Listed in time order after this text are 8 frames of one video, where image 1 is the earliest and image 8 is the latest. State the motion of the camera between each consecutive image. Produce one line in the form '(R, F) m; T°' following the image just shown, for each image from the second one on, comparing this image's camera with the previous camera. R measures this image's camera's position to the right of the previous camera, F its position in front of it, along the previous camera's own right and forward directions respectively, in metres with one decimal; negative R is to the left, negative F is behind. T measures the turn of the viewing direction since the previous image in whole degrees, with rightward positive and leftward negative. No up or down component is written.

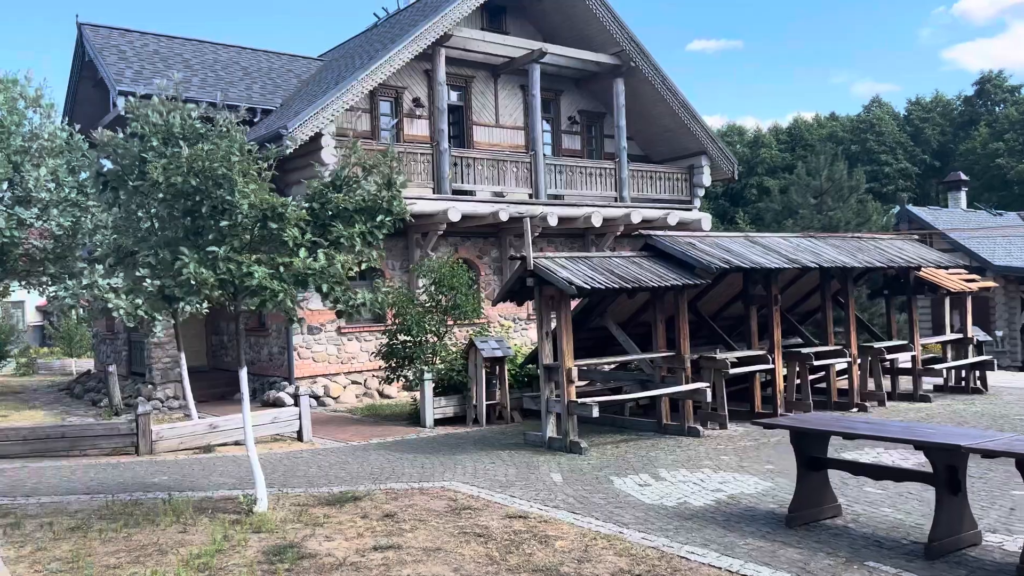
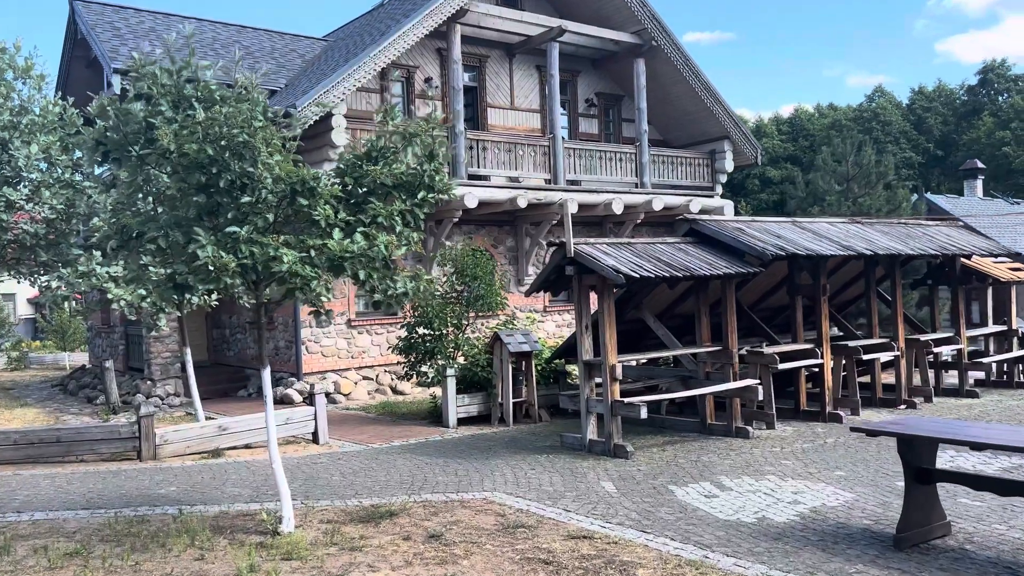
(-0.4, +0.8) m; 0°
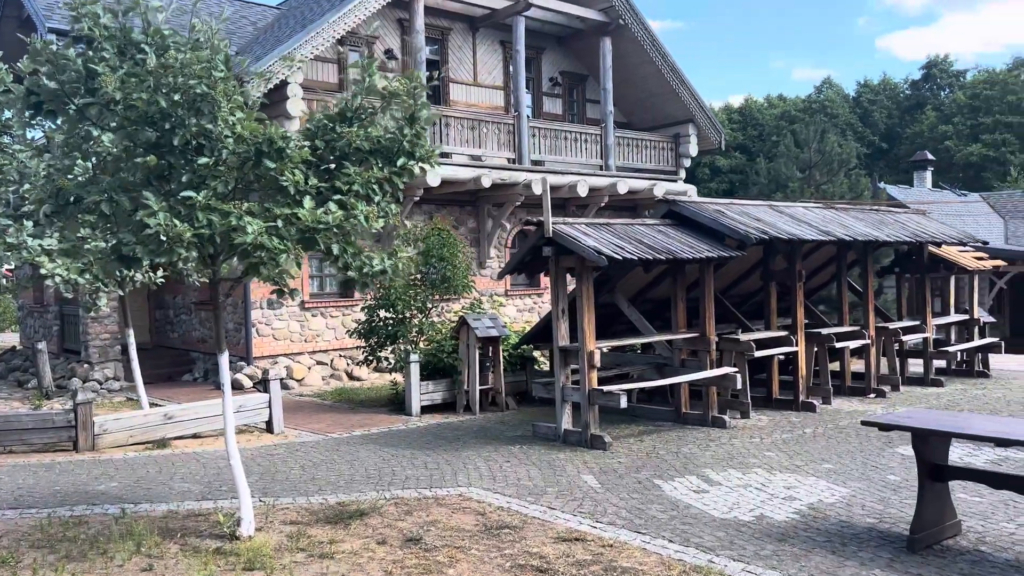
(-0.2, +0.5) m; +4°
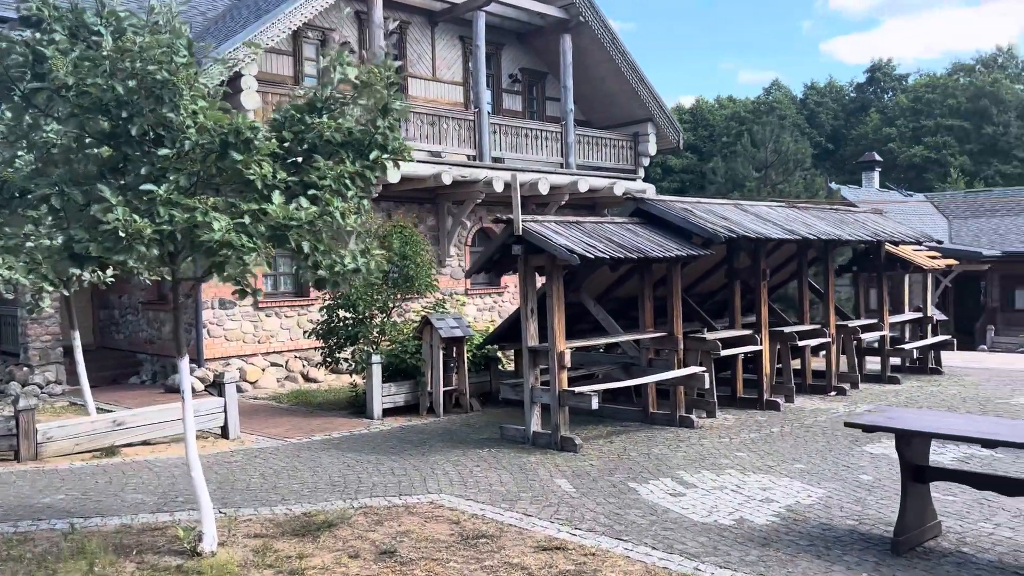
(-0.2, +0.2) m; +3°
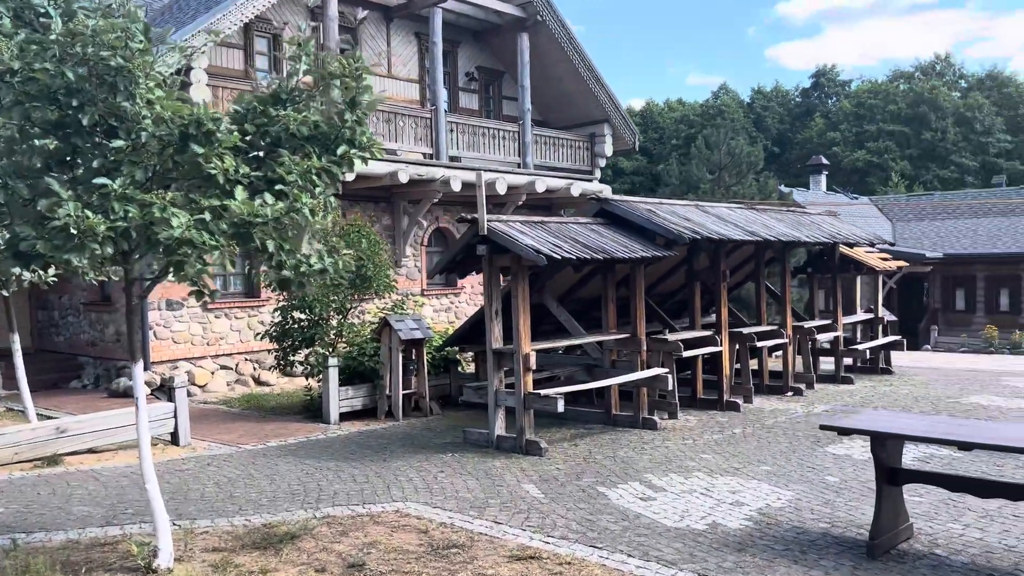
(-0.1, +0.2) m; +3°
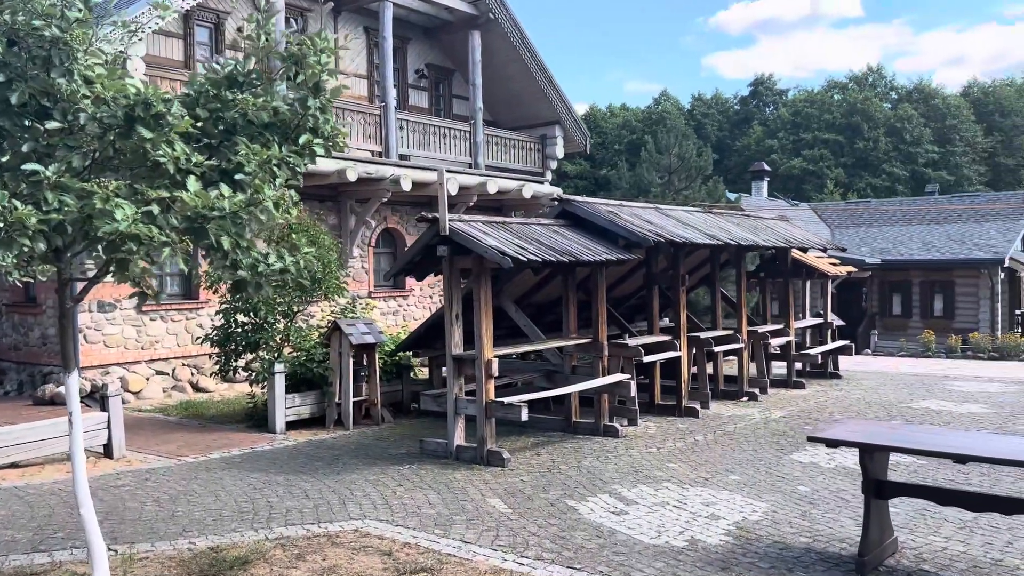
(-0.2, +0.3) m; +4°
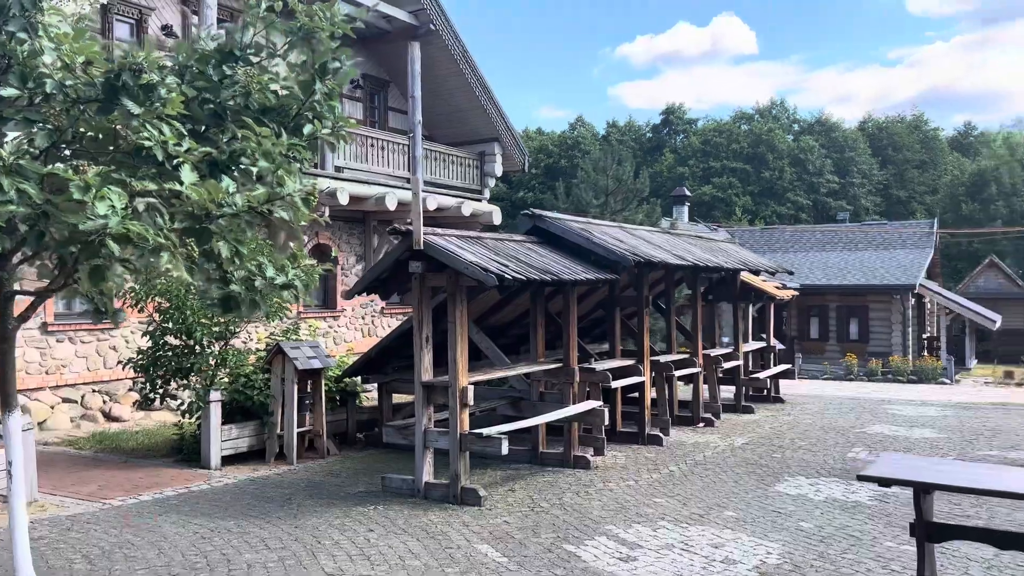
(-0.6, +0.6) m; +6°
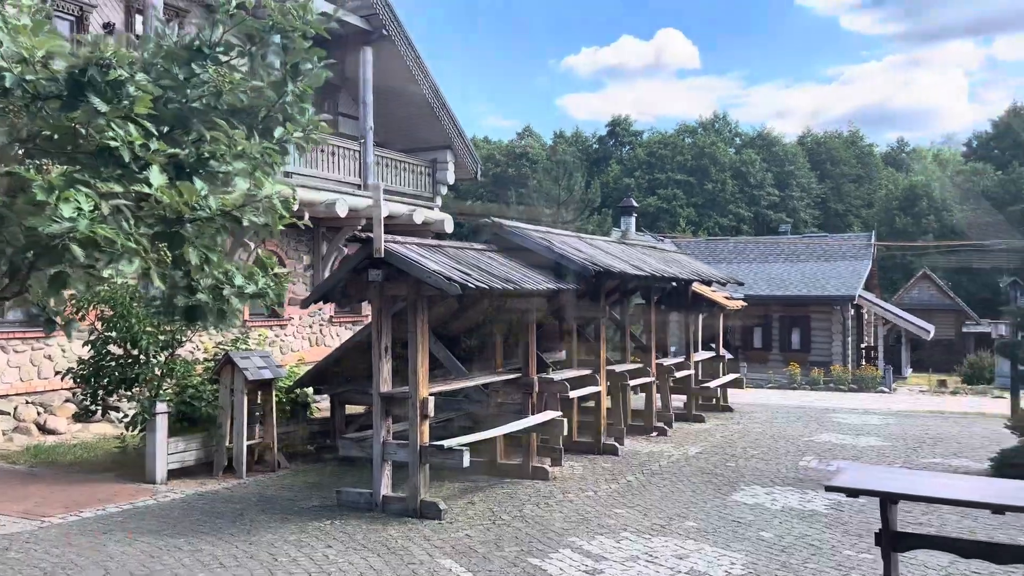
(-0.1, +0.1) m; +4°
